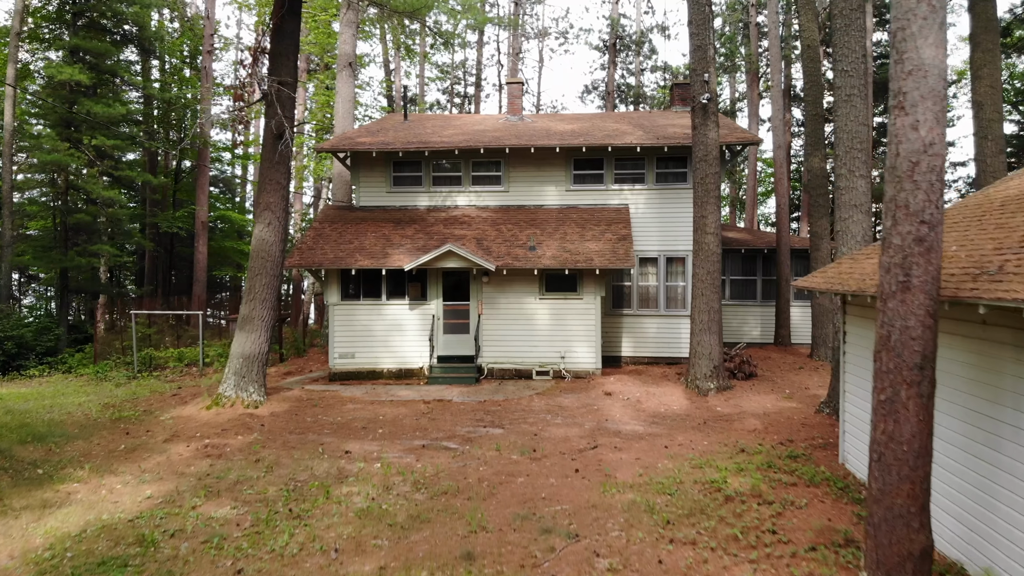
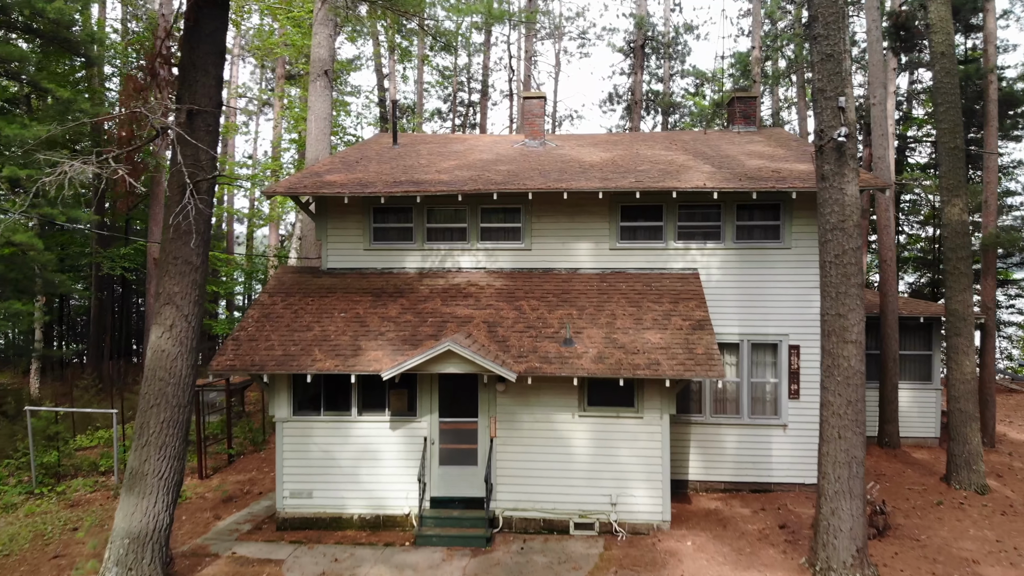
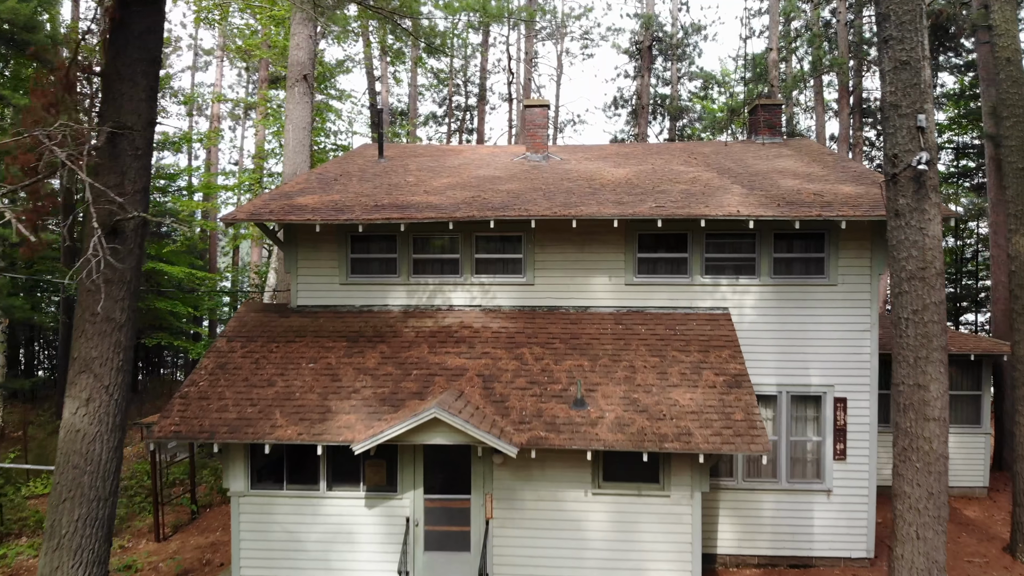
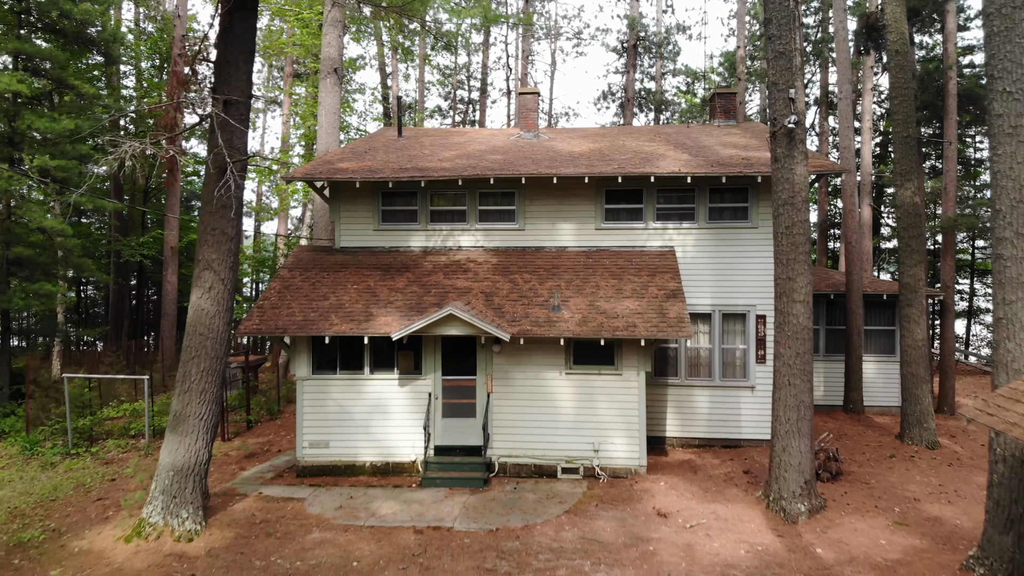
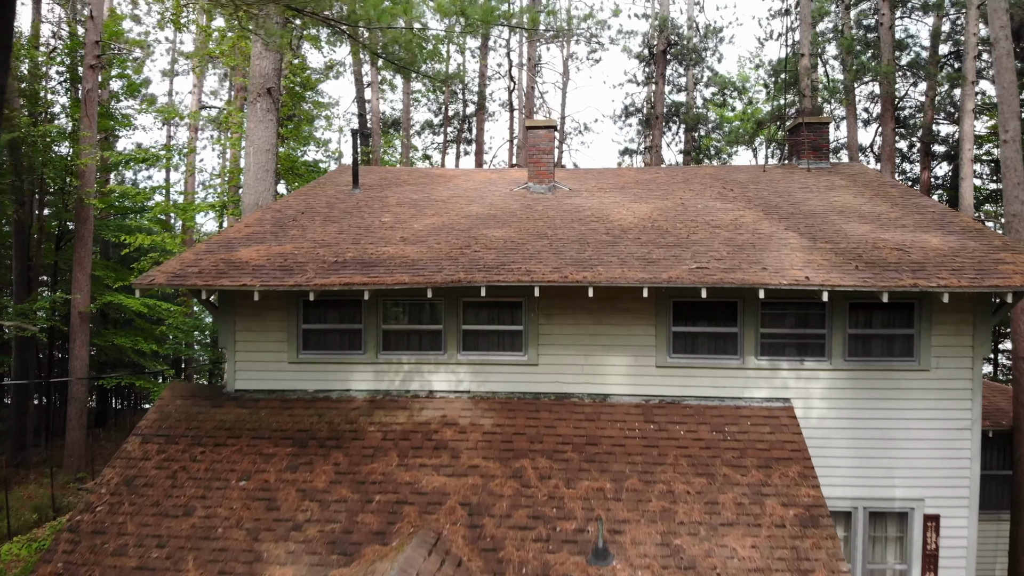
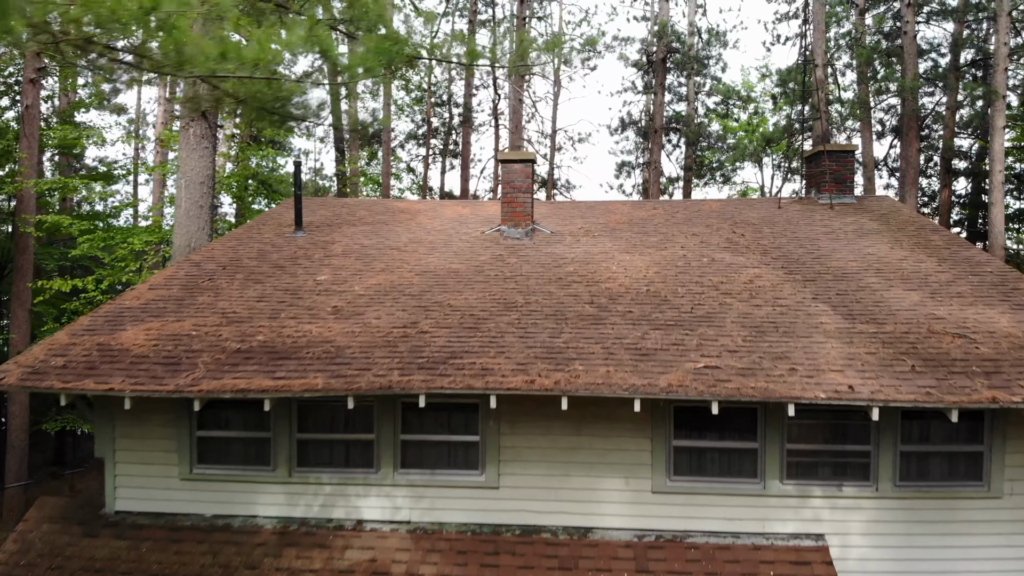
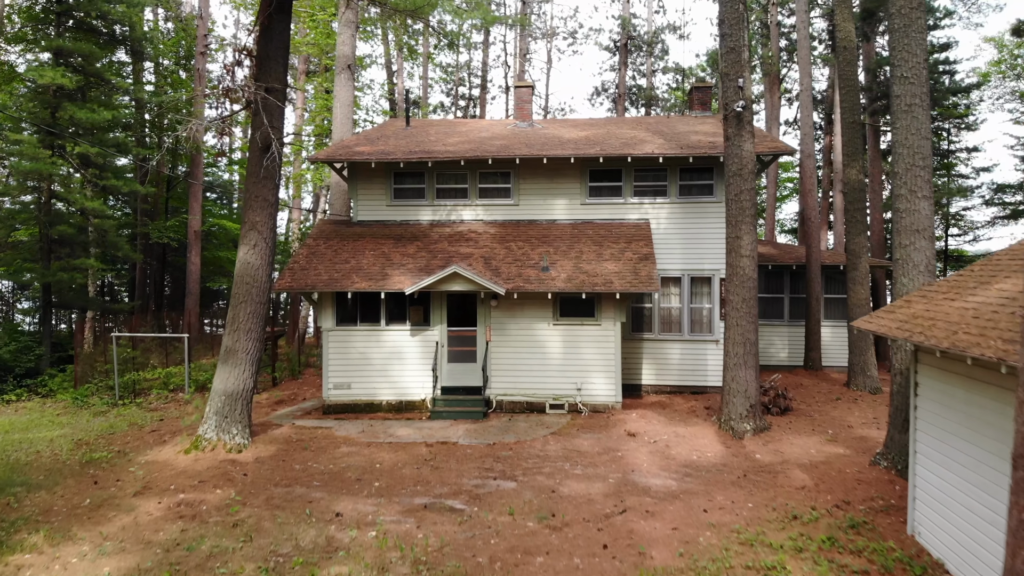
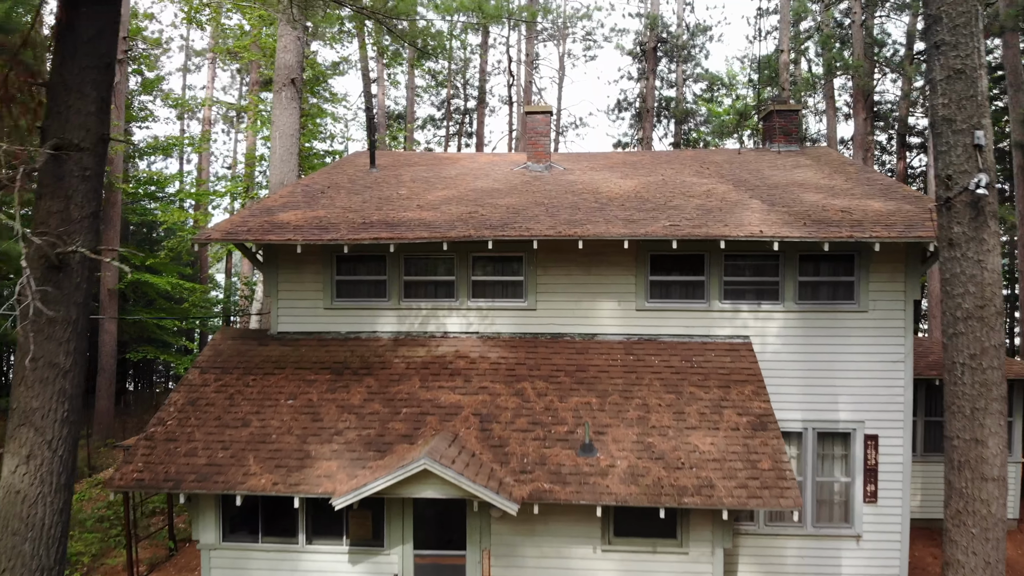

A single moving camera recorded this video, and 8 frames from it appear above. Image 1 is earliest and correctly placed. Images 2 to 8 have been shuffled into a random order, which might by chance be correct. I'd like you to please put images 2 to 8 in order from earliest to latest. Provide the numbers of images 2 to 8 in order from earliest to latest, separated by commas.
7, 4, 2, 3, 8, 5, 6
